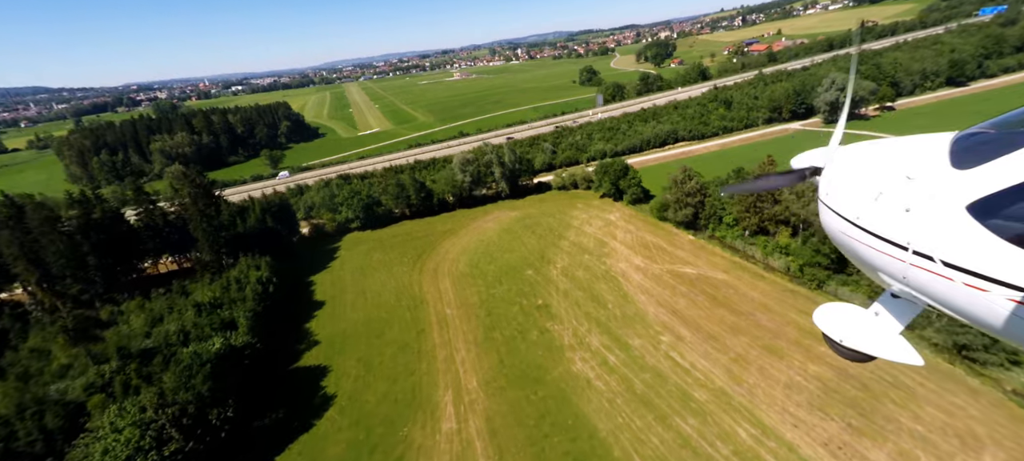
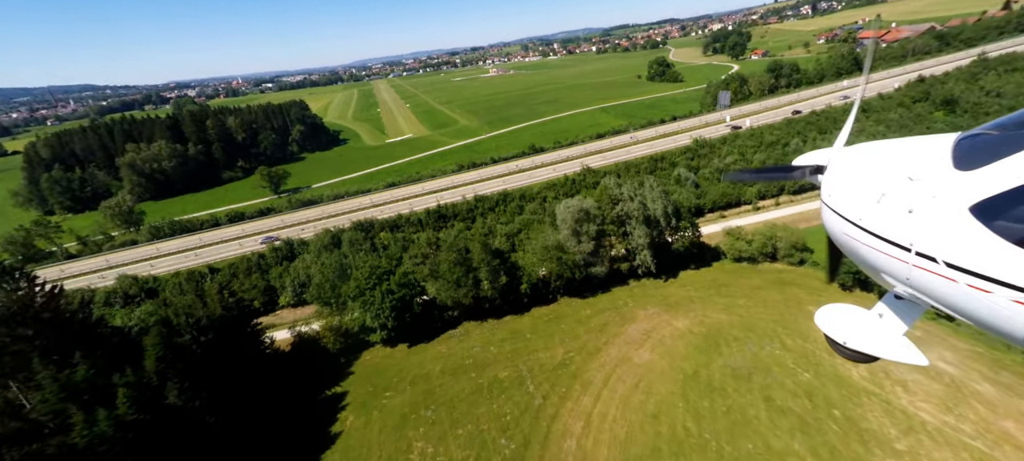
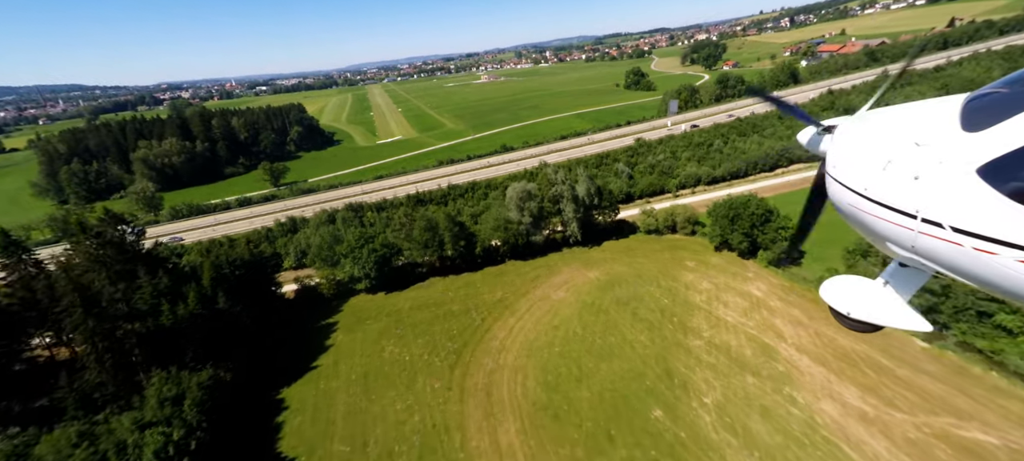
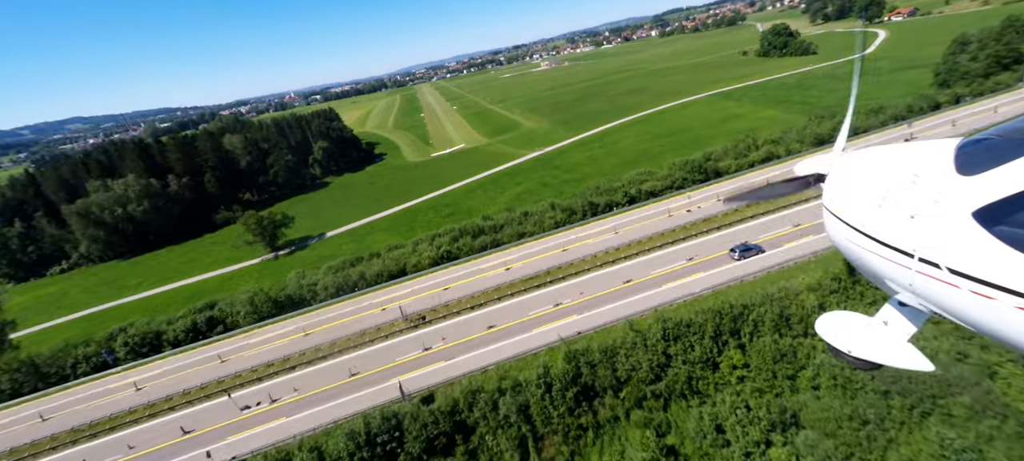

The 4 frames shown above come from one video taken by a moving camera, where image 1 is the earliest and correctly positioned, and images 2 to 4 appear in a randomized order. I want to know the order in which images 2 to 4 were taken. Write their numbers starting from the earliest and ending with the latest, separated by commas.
3, 2, 4
